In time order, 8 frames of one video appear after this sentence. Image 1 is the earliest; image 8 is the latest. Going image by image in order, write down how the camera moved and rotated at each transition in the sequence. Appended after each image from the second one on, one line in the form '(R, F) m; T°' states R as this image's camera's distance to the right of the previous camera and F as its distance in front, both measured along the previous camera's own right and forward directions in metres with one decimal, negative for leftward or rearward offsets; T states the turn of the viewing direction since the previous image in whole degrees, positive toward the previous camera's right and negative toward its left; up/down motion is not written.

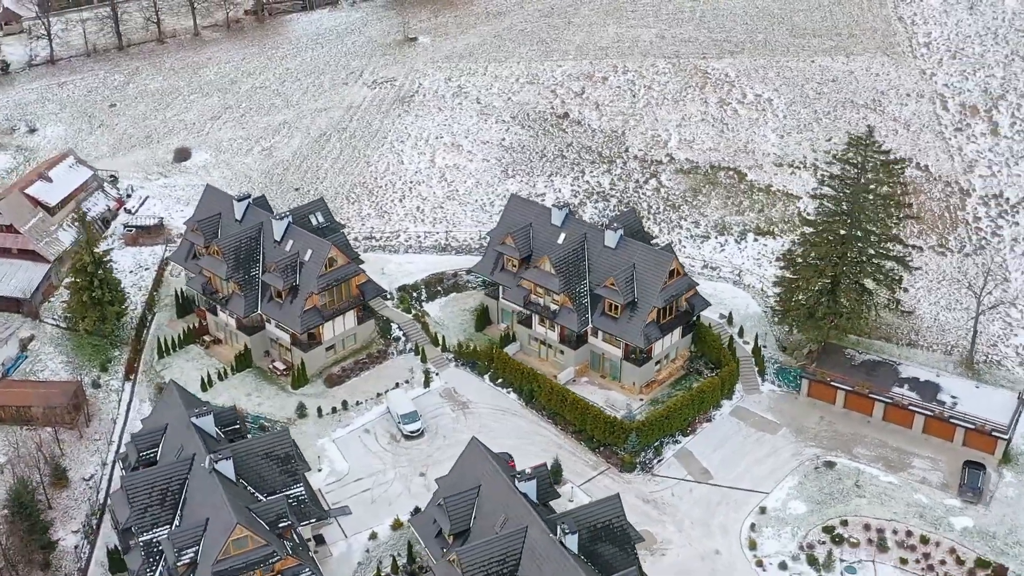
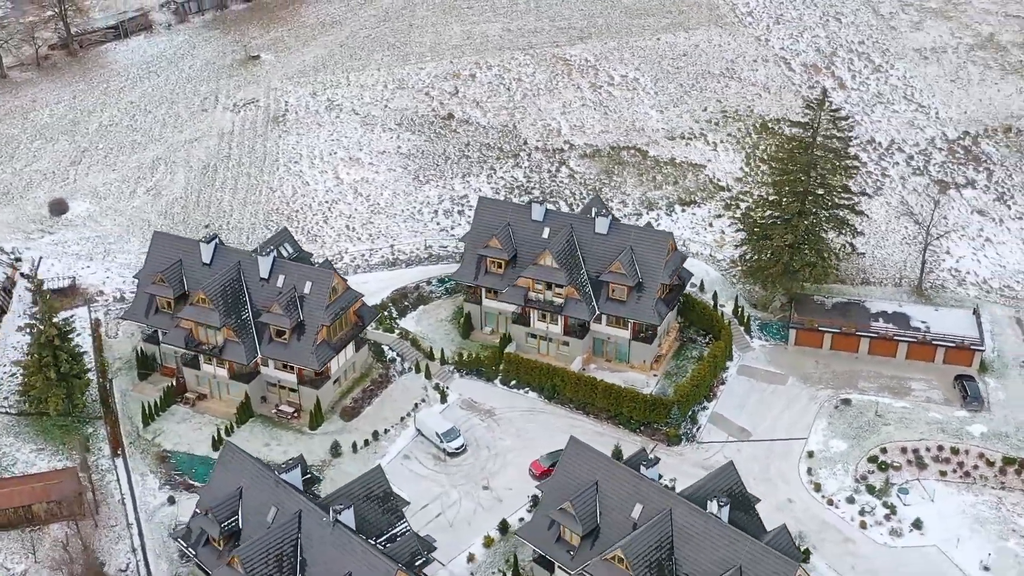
(-15.7, +2.4) m; +16°
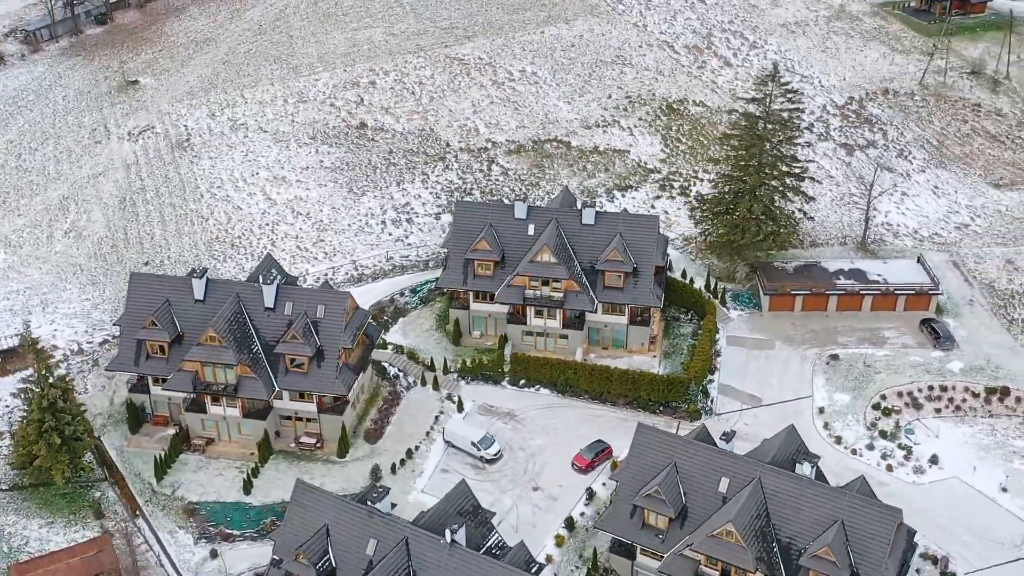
(-11.7, +1.4) m; +12°
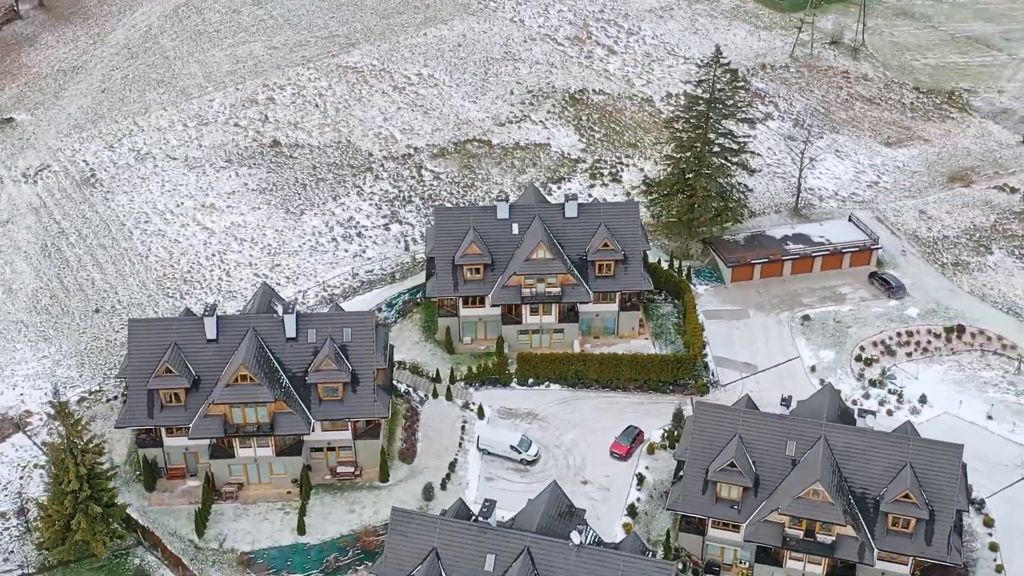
(-11.9, +1.4) m; +12°
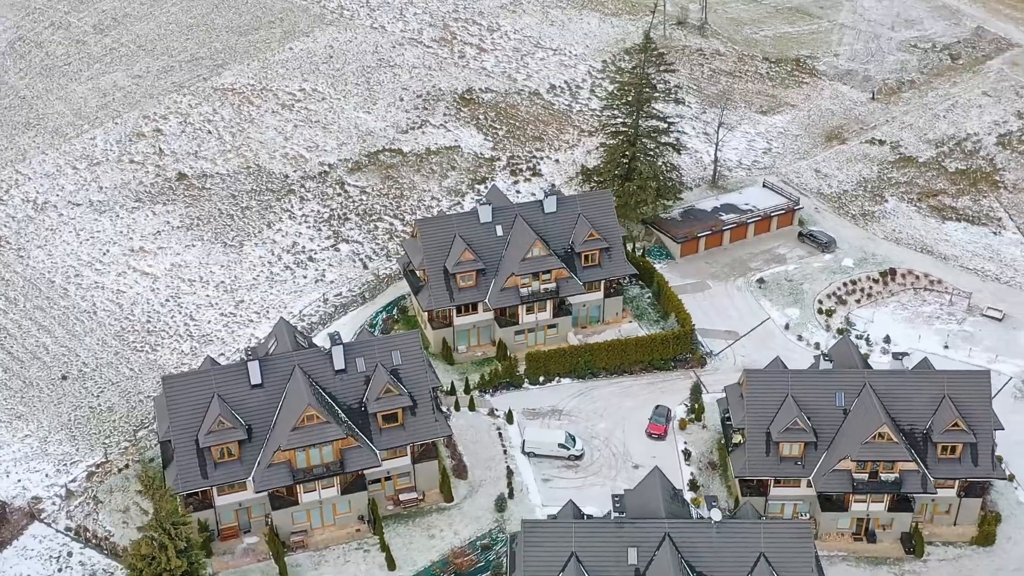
(-13.6, +1.8) m; +14°
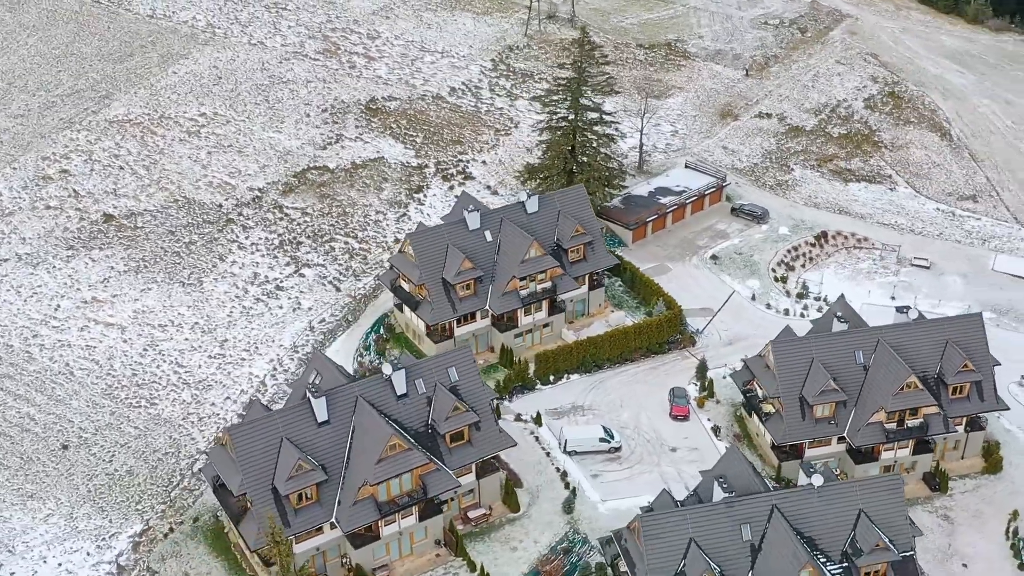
(-11.8, +1.4) m; +12°
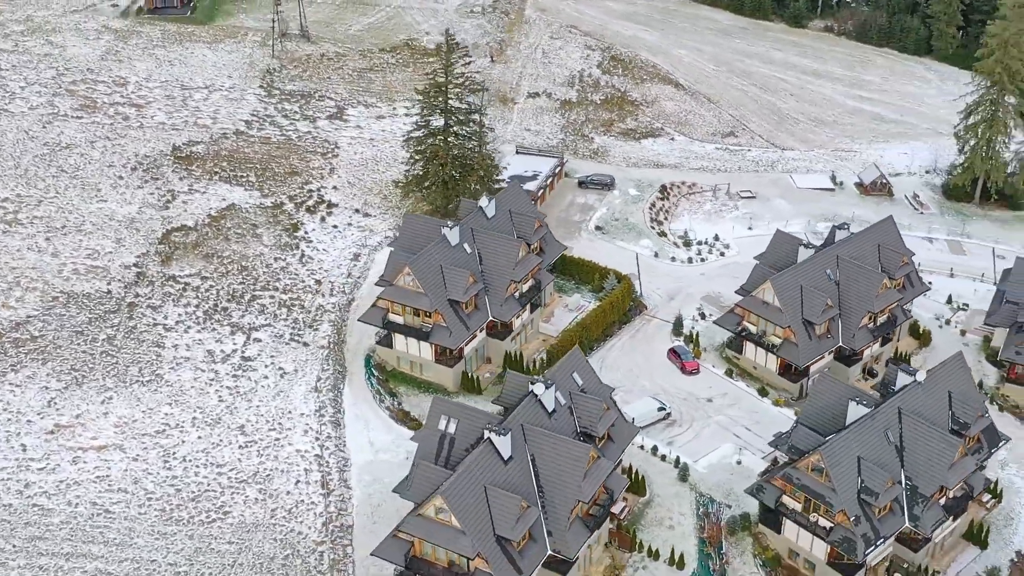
(-23.1, +5.3) m; +24°
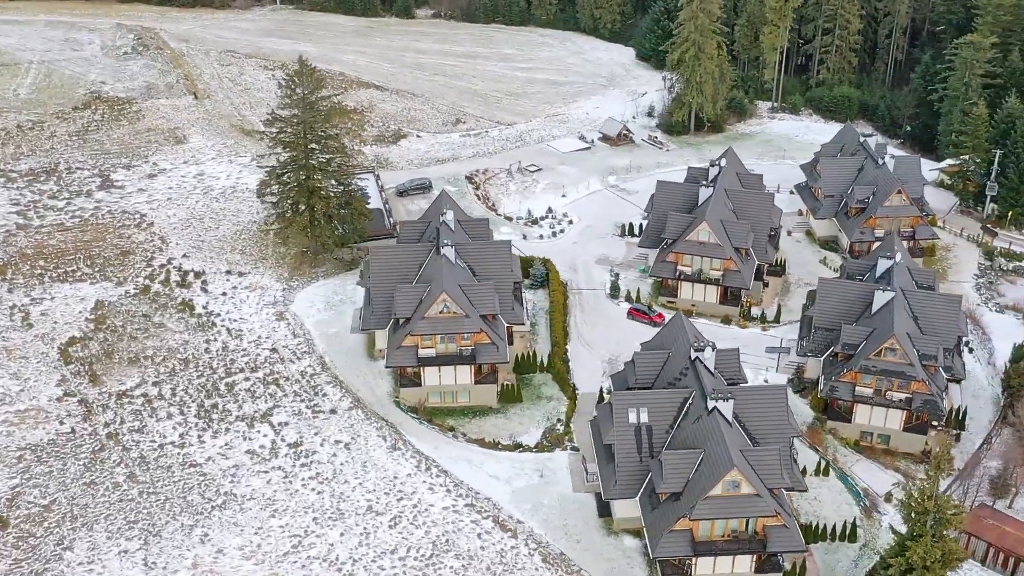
(-26.6, +7.3) m; +28°
